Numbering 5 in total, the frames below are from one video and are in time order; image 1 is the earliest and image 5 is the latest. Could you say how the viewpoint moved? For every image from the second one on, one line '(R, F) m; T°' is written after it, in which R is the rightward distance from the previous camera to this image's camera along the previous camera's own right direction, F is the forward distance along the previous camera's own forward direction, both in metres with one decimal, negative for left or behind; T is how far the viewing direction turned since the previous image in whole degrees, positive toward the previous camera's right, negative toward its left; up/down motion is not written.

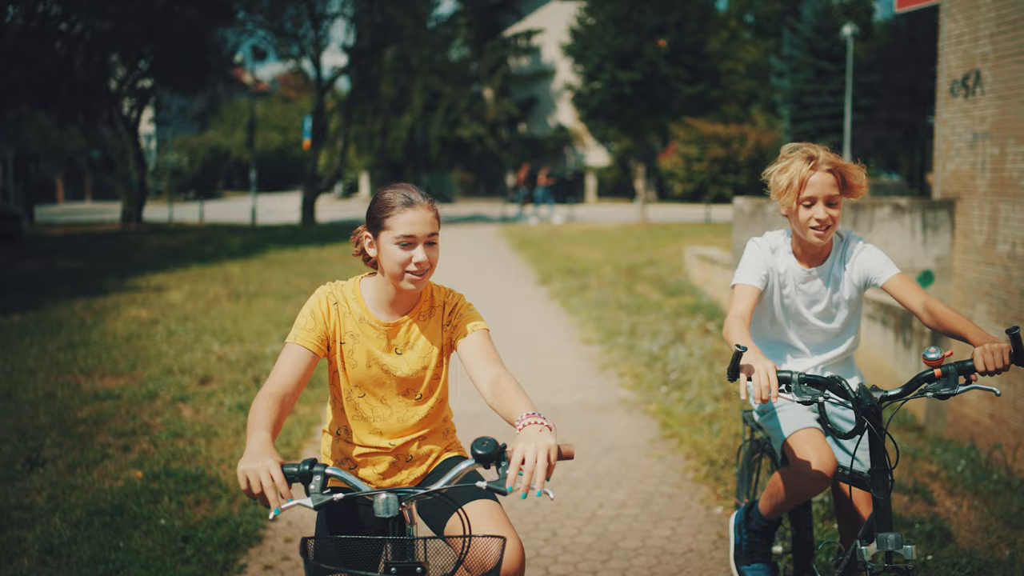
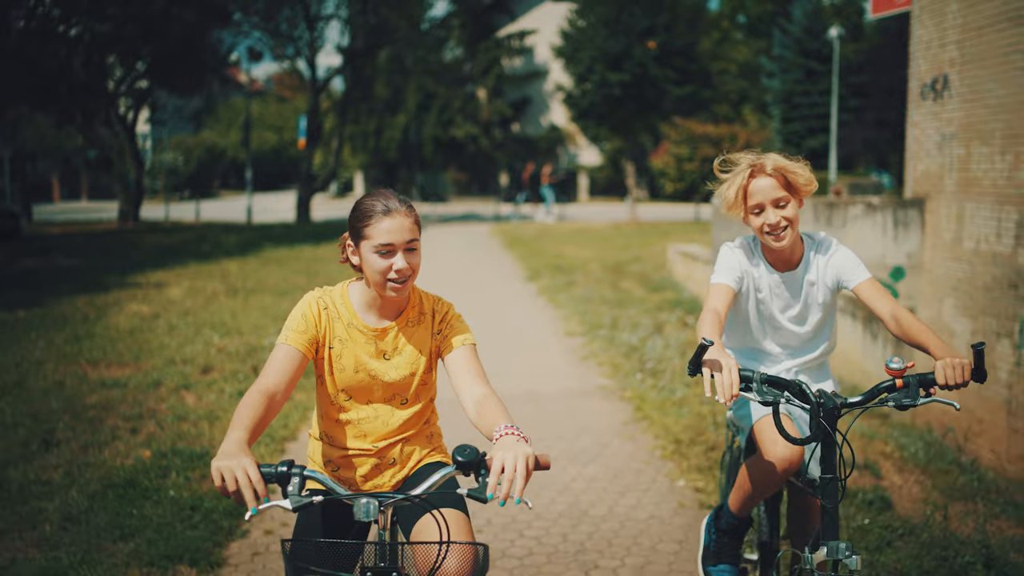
(+0.1, -0.4) m; 0°
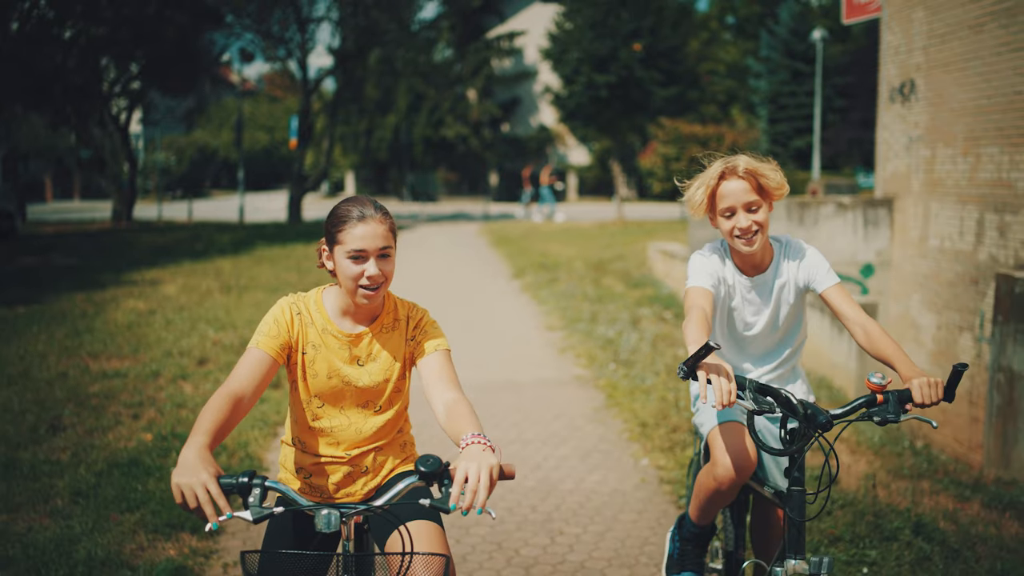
(+0.1, -0.3) m; +1°
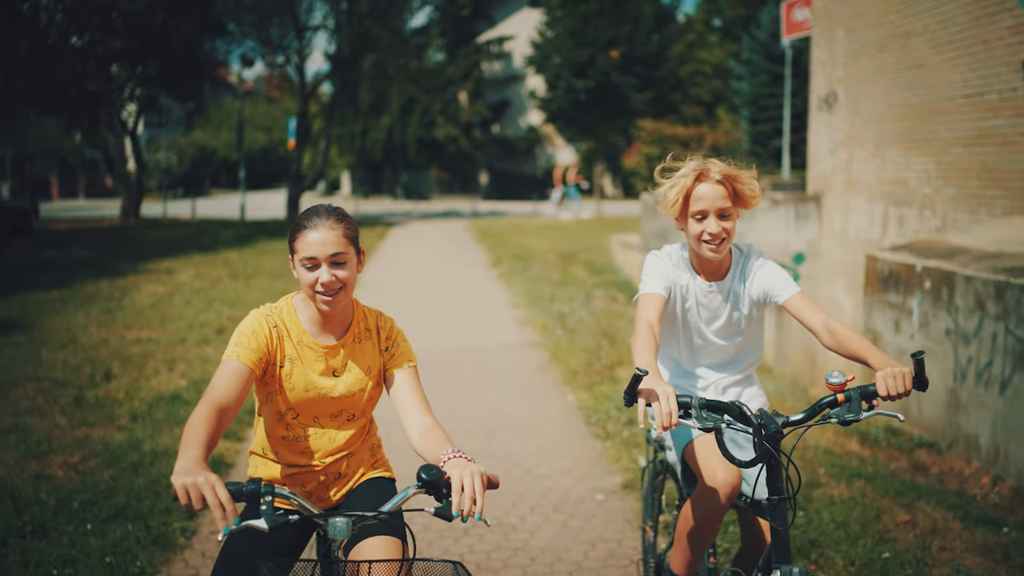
(+0.3, -1.3) m; 0°
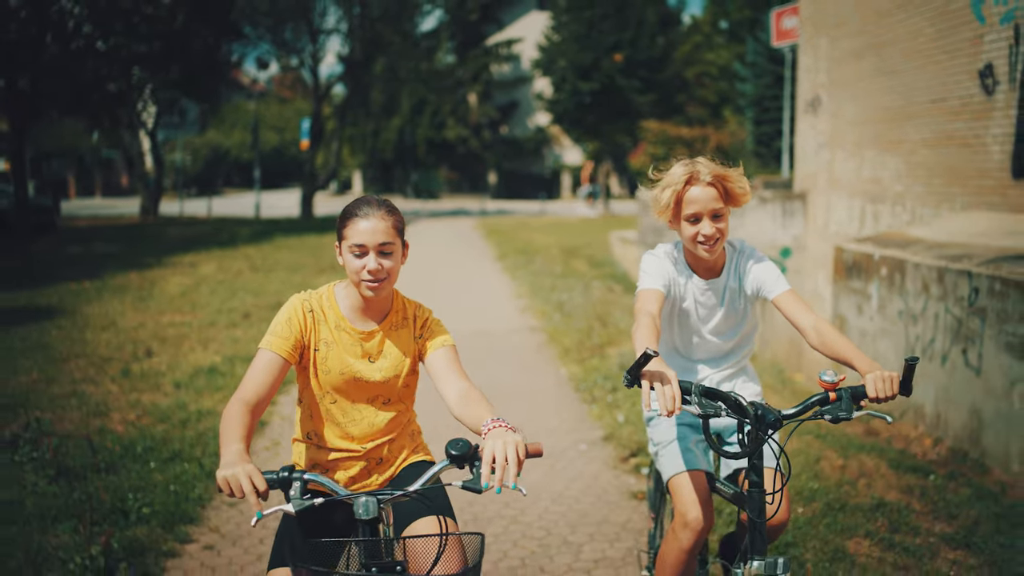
(+0.1, -0.7) m; -1°
